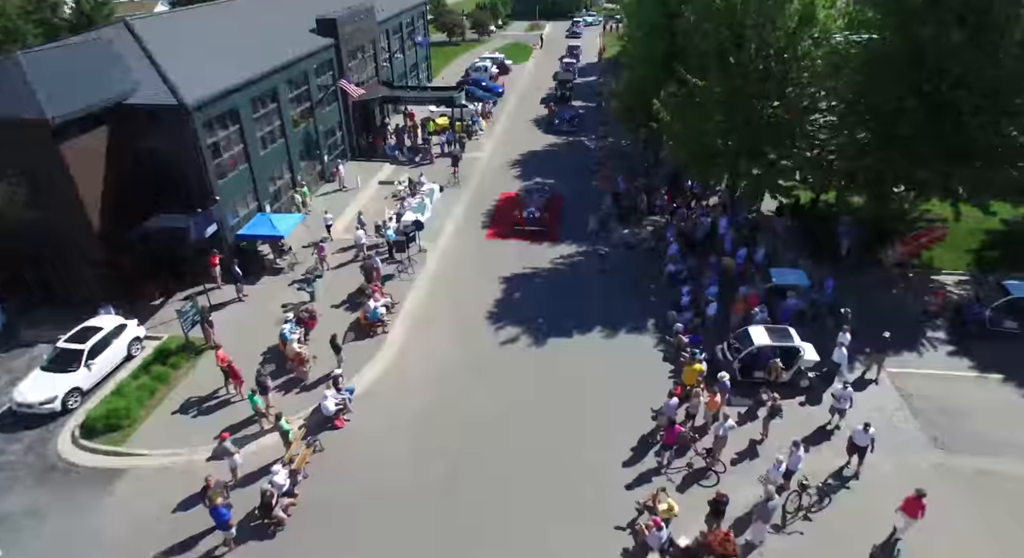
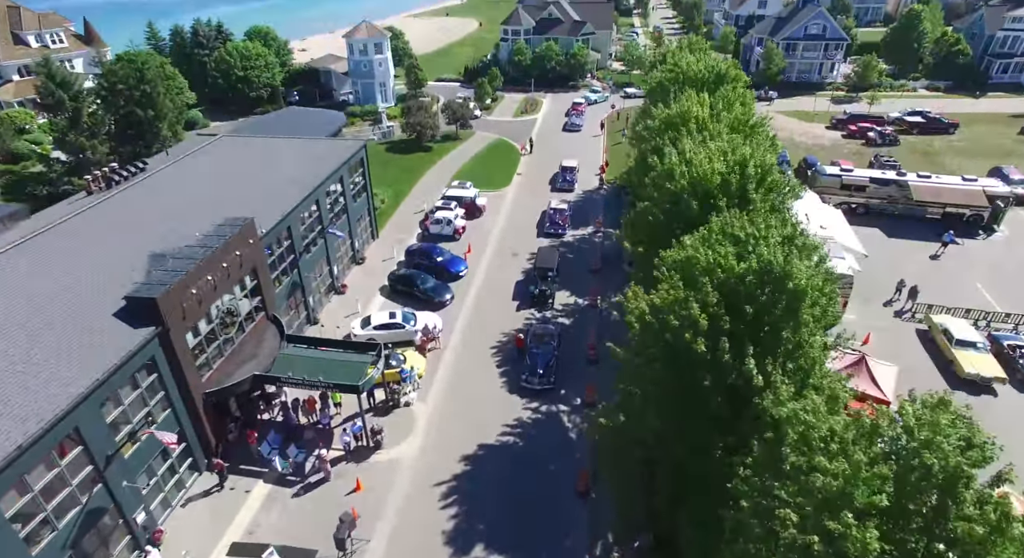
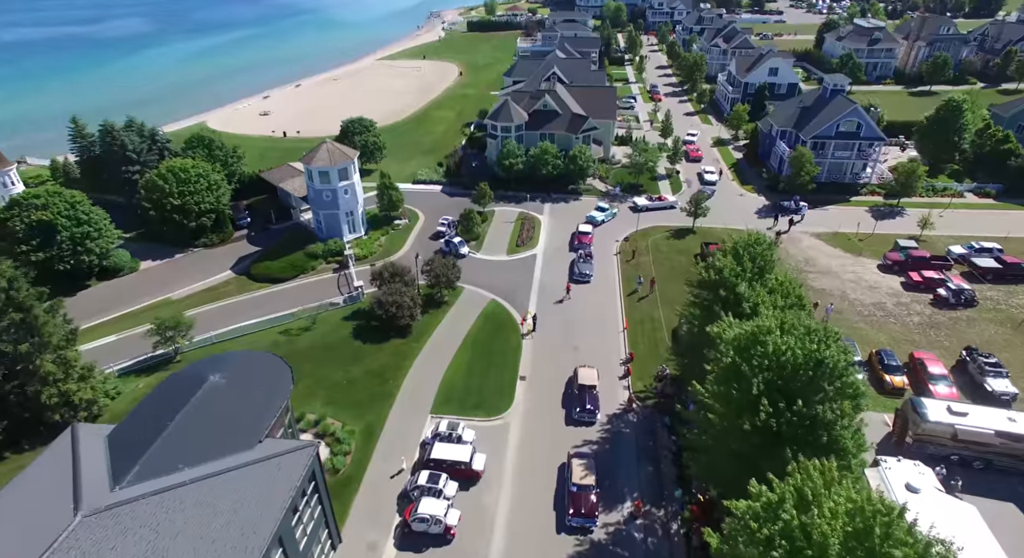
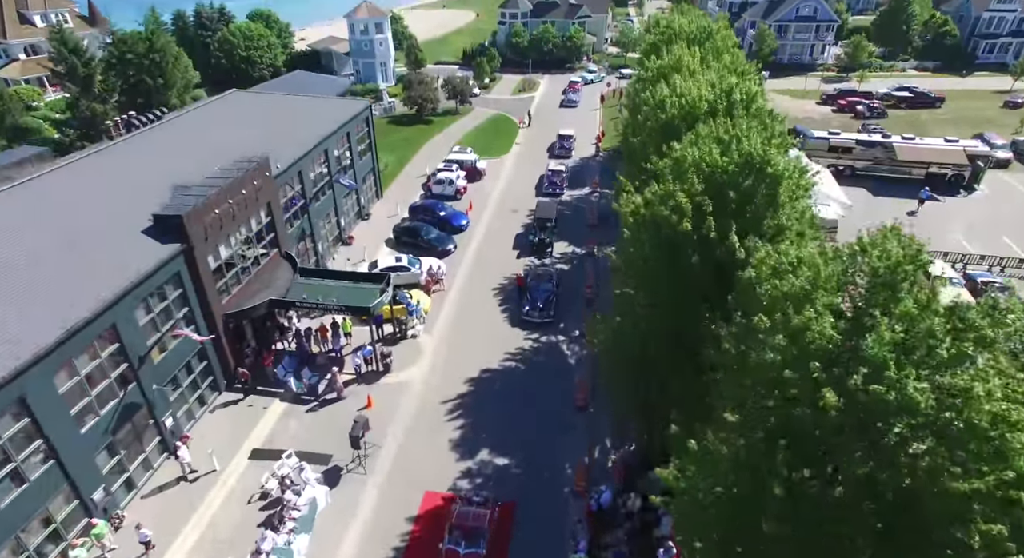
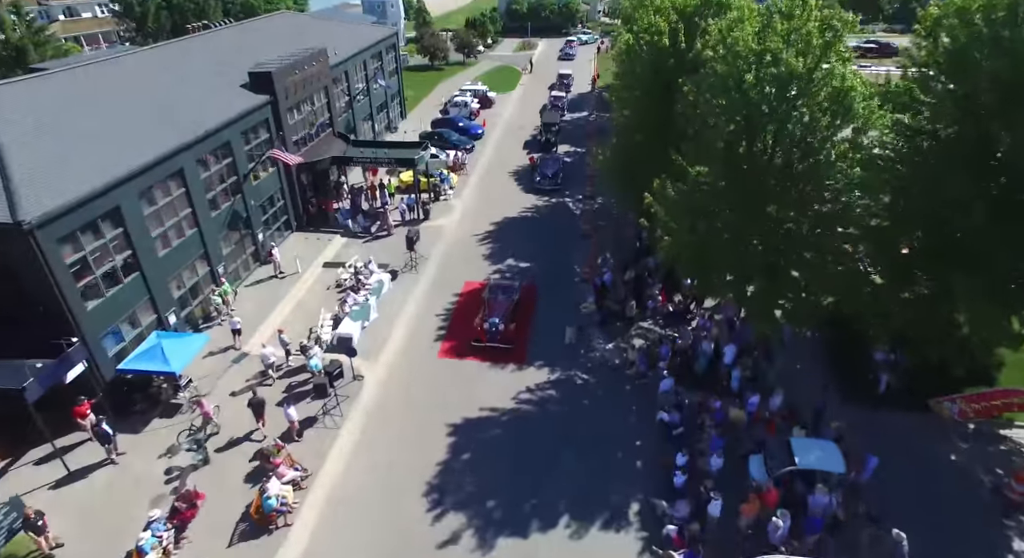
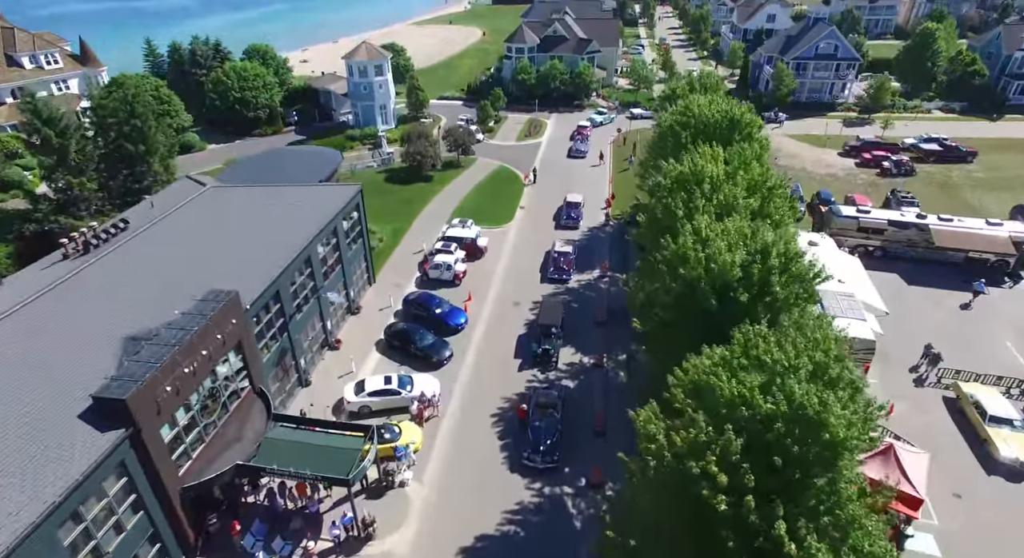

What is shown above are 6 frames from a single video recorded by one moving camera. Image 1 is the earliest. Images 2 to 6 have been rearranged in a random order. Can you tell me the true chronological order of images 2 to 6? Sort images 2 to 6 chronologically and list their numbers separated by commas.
5, 4, 2, 6, 3
